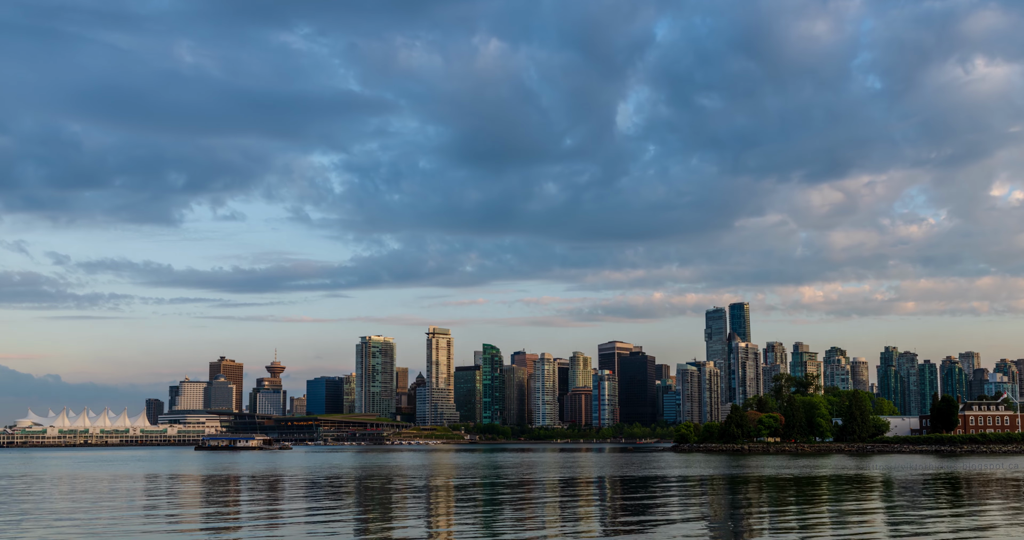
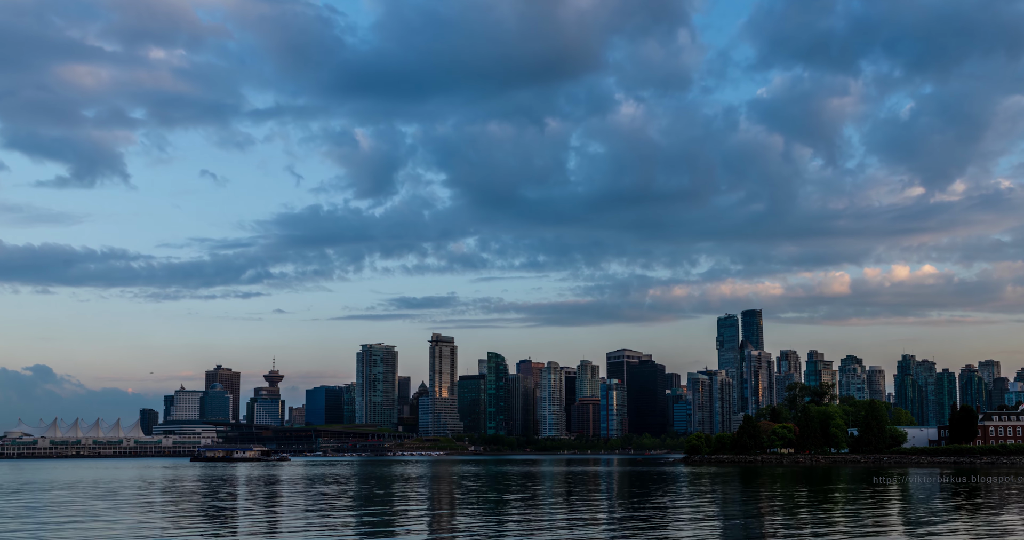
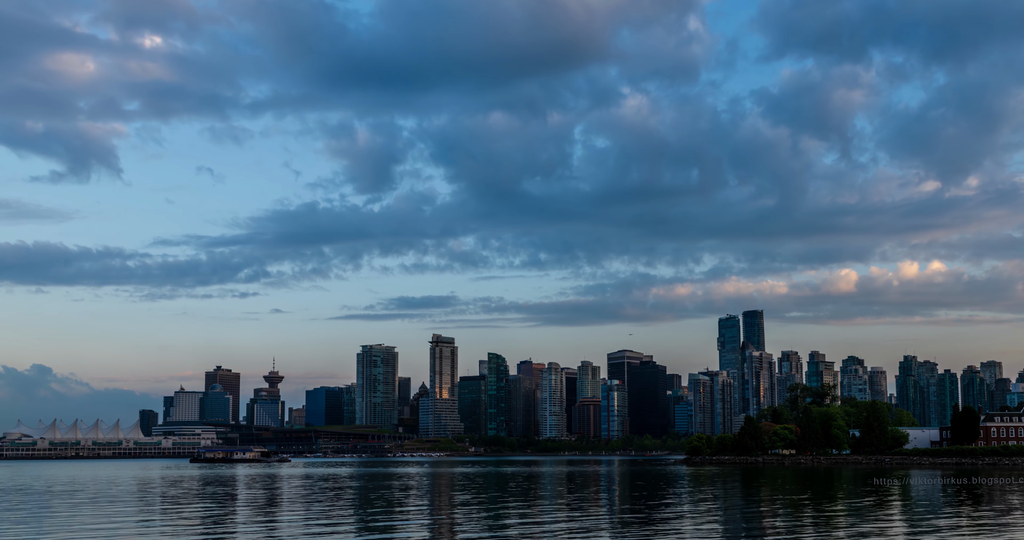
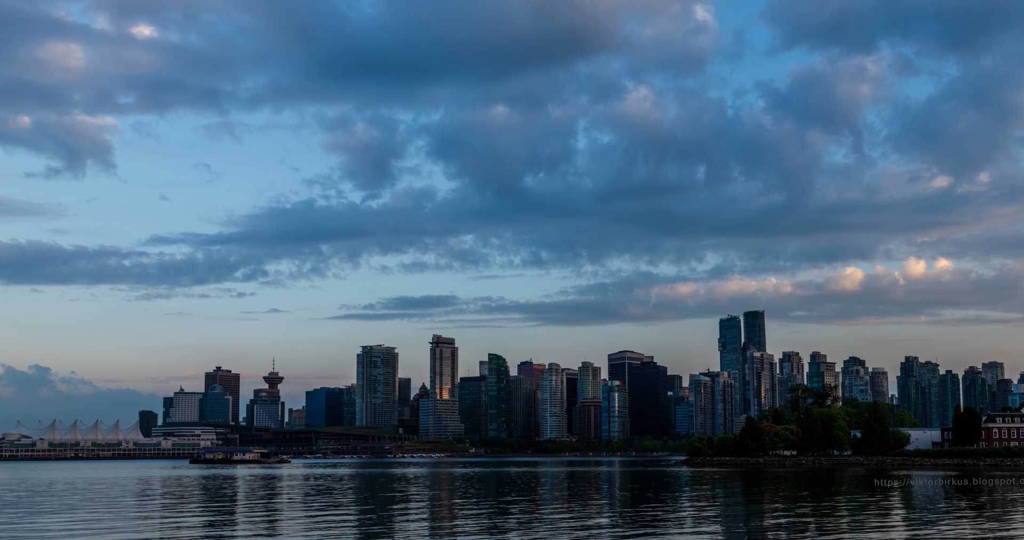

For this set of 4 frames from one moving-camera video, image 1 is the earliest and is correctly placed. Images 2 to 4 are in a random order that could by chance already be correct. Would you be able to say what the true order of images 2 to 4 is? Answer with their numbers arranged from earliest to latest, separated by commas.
2, 3, 4
